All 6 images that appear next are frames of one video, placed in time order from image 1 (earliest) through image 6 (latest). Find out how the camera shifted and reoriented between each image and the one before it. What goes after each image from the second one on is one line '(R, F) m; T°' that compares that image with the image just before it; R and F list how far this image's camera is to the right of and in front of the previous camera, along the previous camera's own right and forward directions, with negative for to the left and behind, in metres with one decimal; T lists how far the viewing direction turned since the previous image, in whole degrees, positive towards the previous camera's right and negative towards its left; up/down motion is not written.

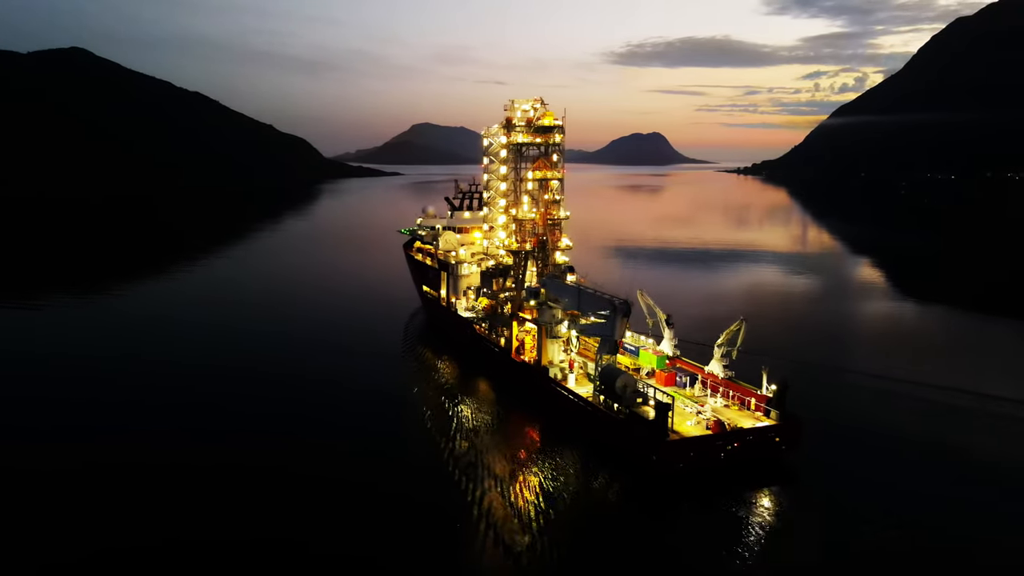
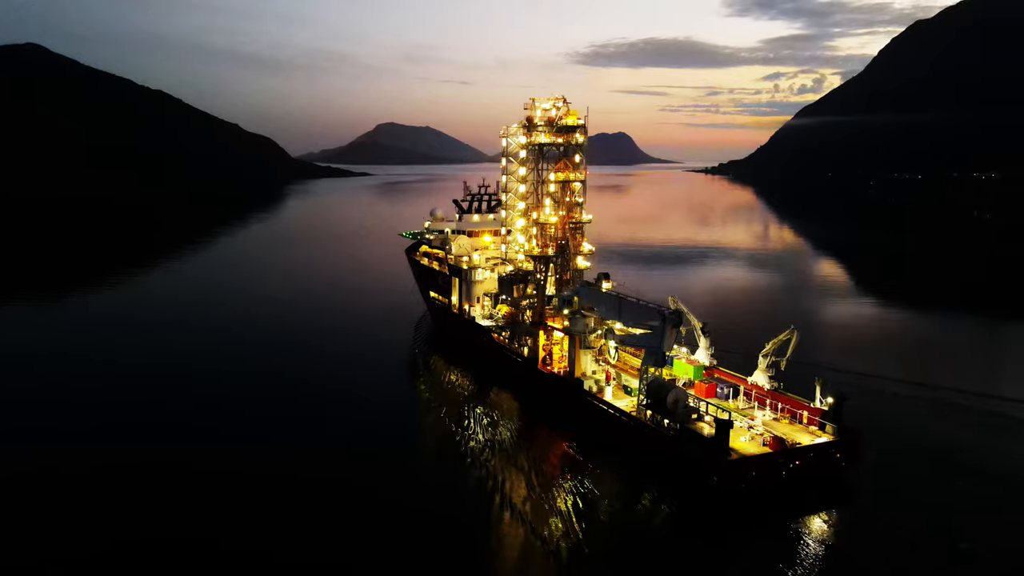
(-1.9, +1.3) m; +2°
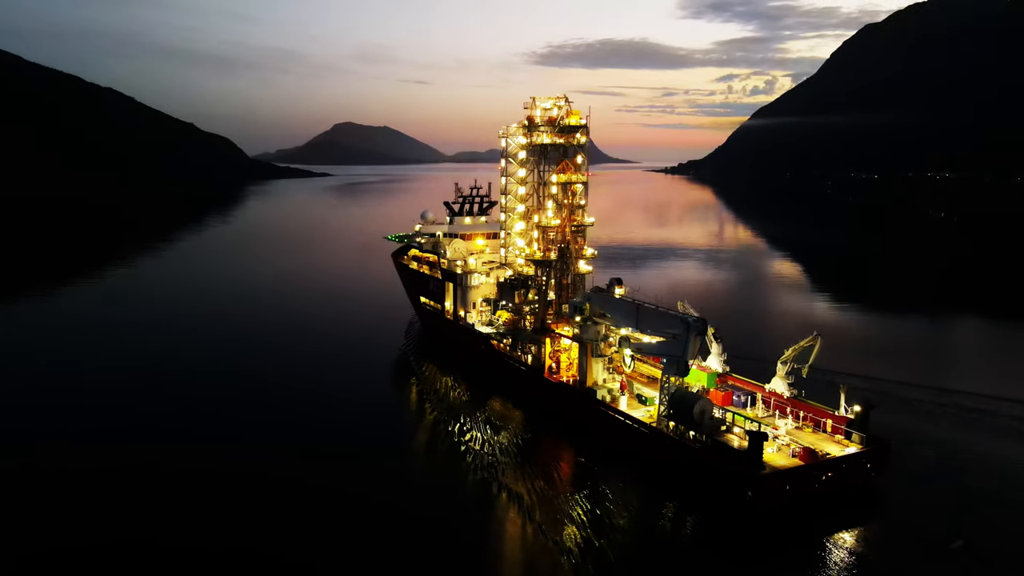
(-1.3, +1.0) m; +3°
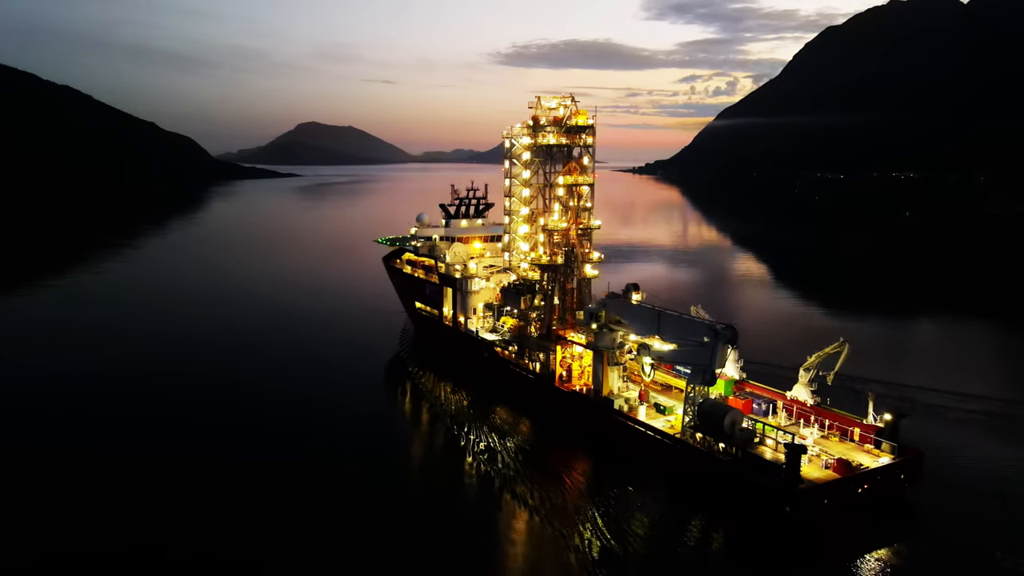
(-1.2, +0.9) m; +2°
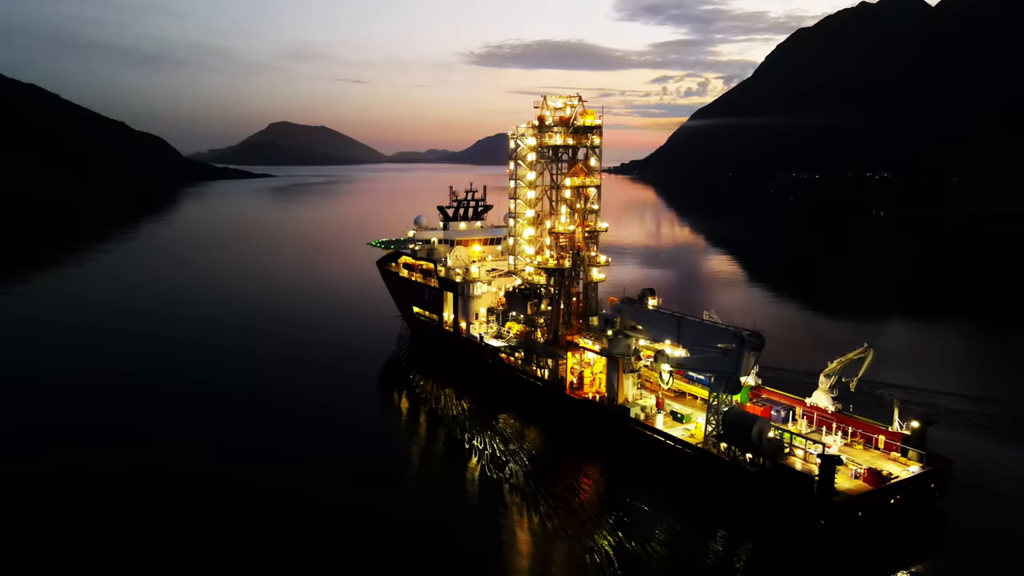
(-1.0, +0.7) m; +2°
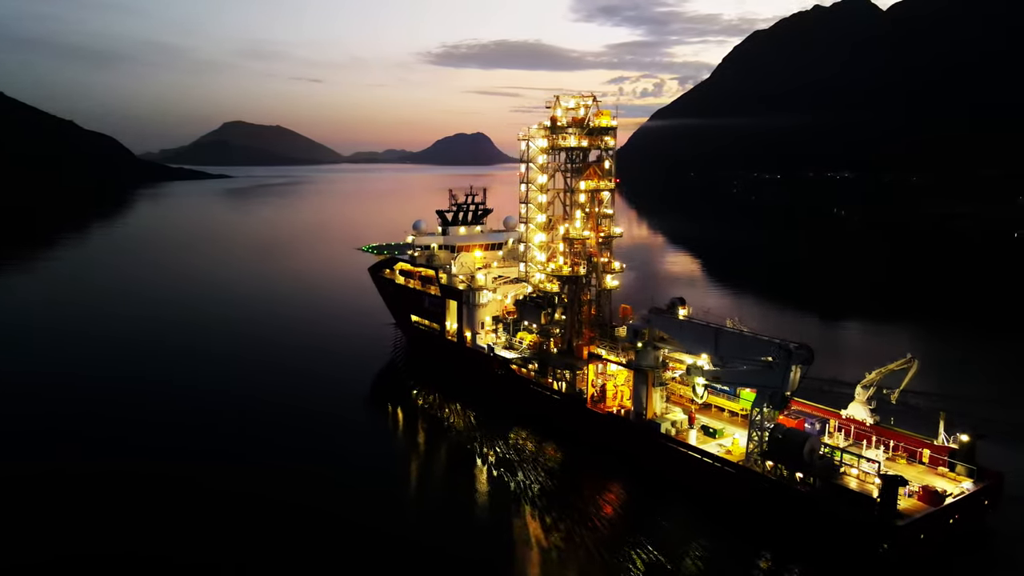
(-1.6, +1.2) m; +2°
